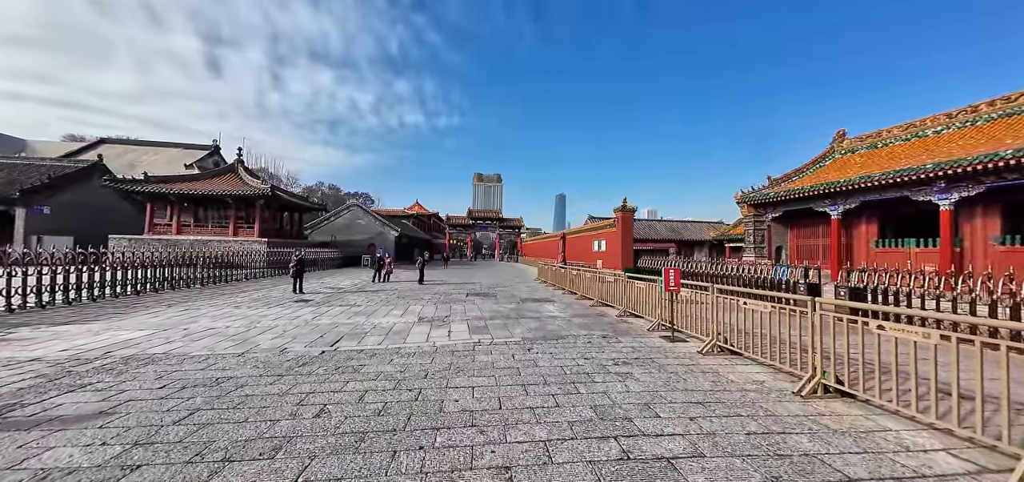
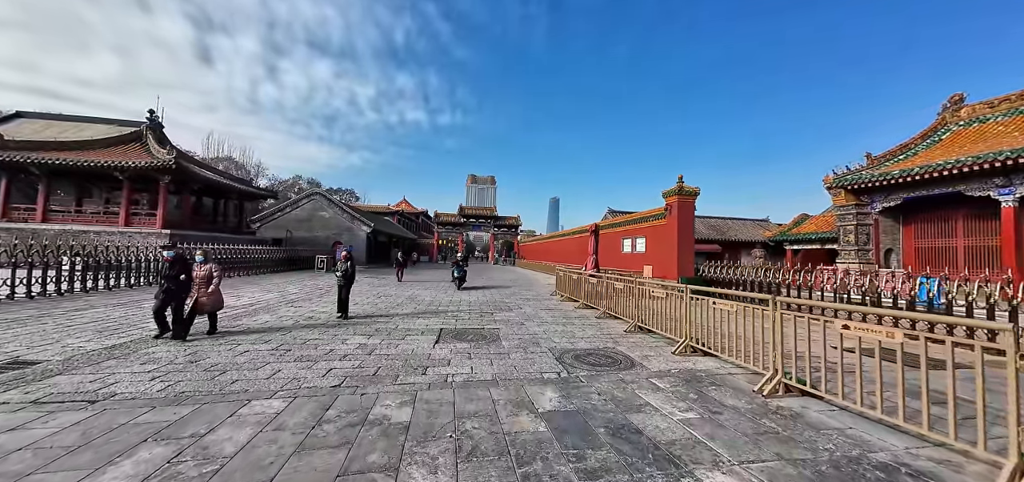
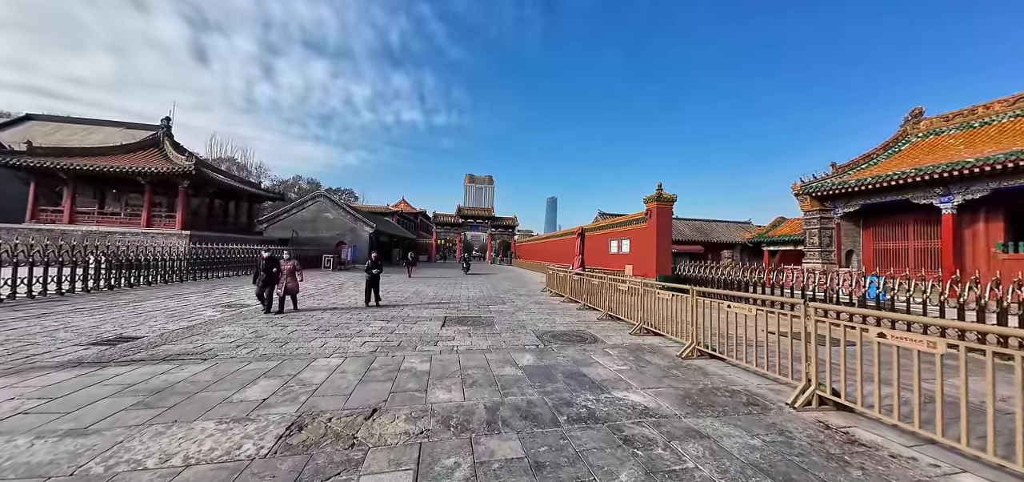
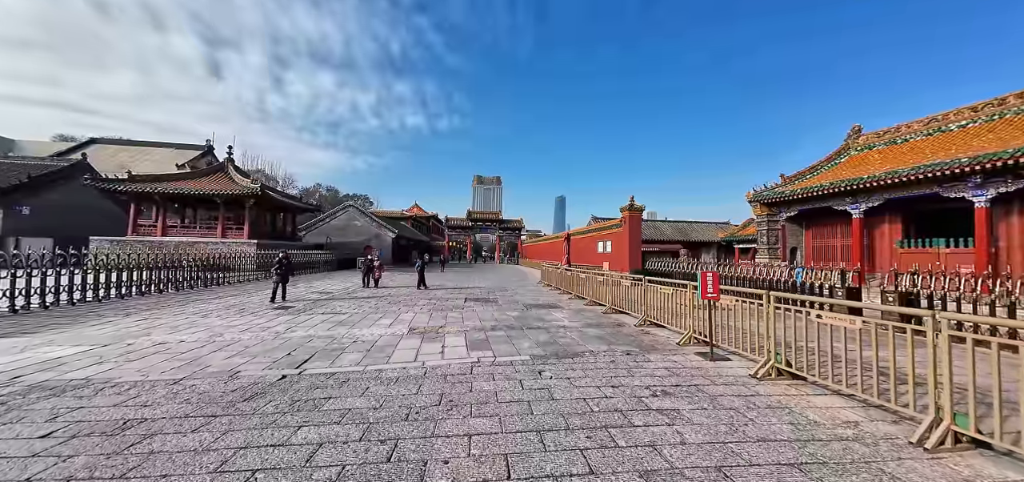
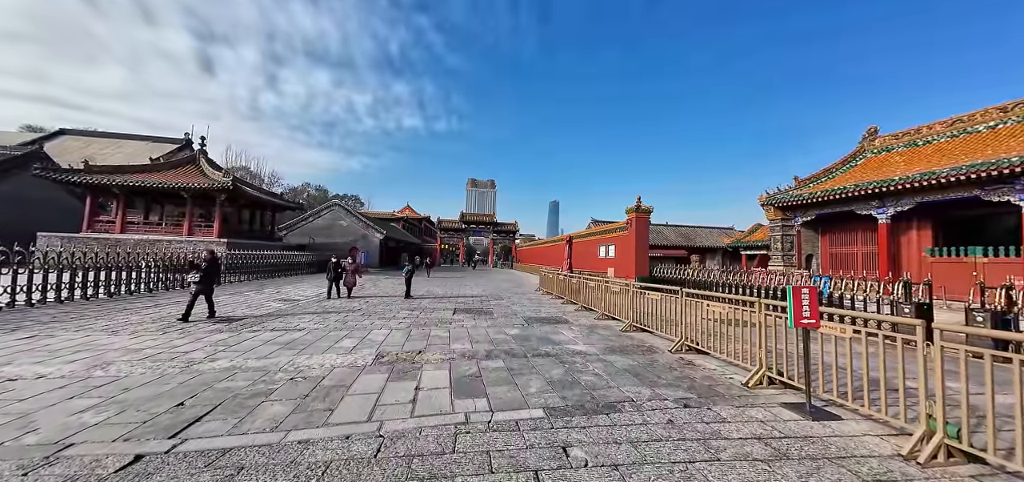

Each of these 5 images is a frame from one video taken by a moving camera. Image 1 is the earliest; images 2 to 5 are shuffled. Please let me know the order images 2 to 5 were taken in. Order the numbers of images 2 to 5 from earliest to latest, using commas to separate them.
4, 5, 3, 2
